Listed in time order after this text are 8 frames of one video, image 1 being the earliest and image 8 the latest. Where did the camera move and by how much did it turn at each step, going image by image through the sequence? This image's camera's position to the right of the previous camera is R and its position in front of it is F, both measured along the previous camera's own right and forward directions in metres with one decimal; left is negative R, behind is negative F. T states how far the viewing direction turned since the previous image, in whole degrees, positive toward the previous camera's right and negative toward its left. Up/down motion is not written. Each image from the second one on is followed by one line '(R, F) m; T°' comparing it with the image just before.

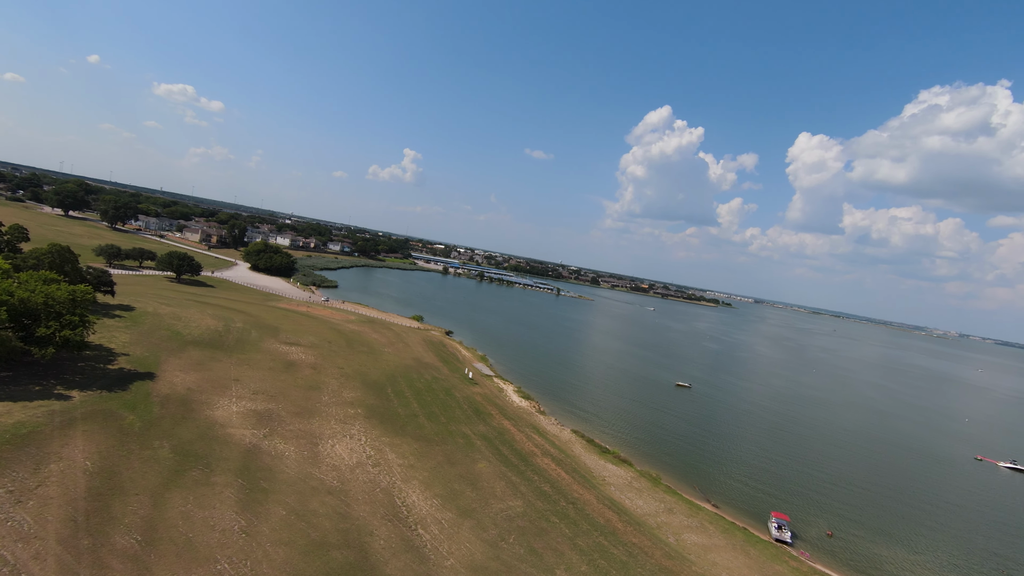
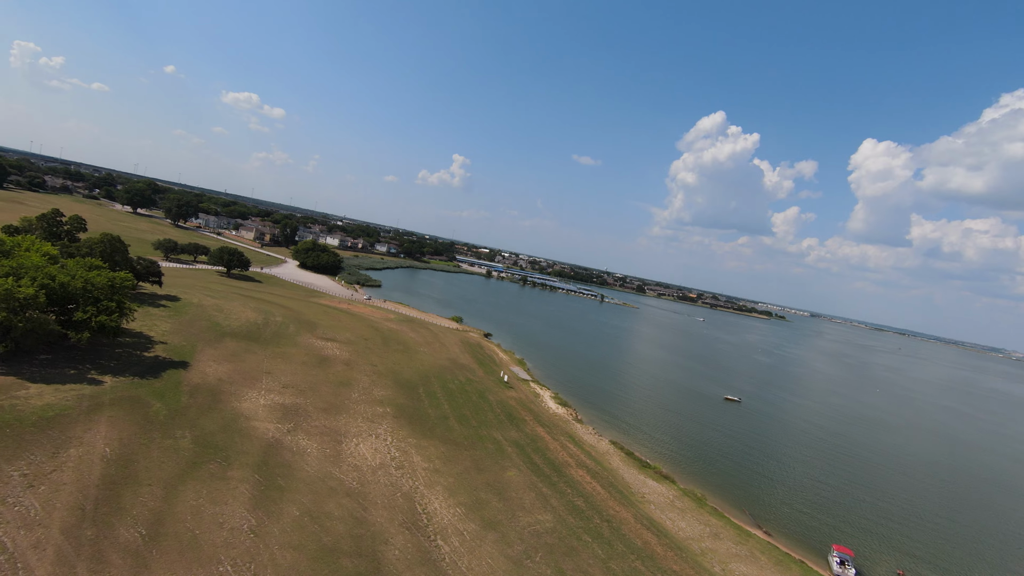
(+0.3, +1.3) m; -5°
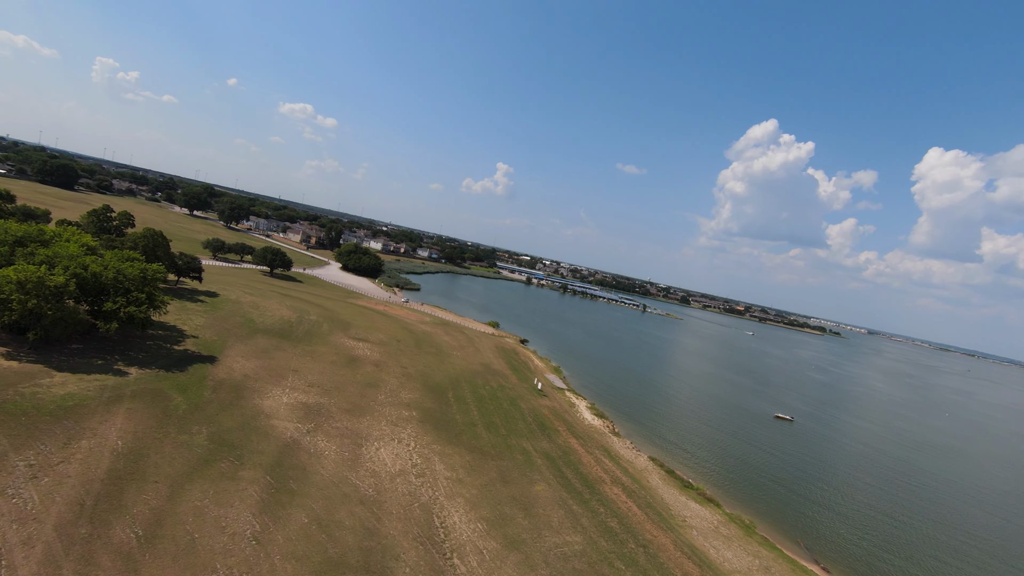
(+0.3, +1.3) m; -5°
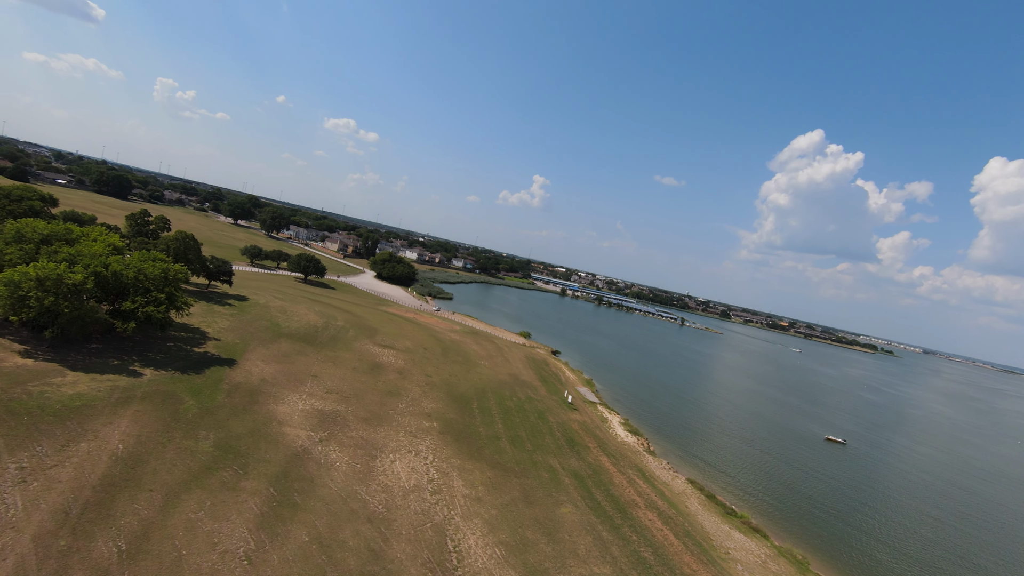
(+0.3, +1.3) m; -4°
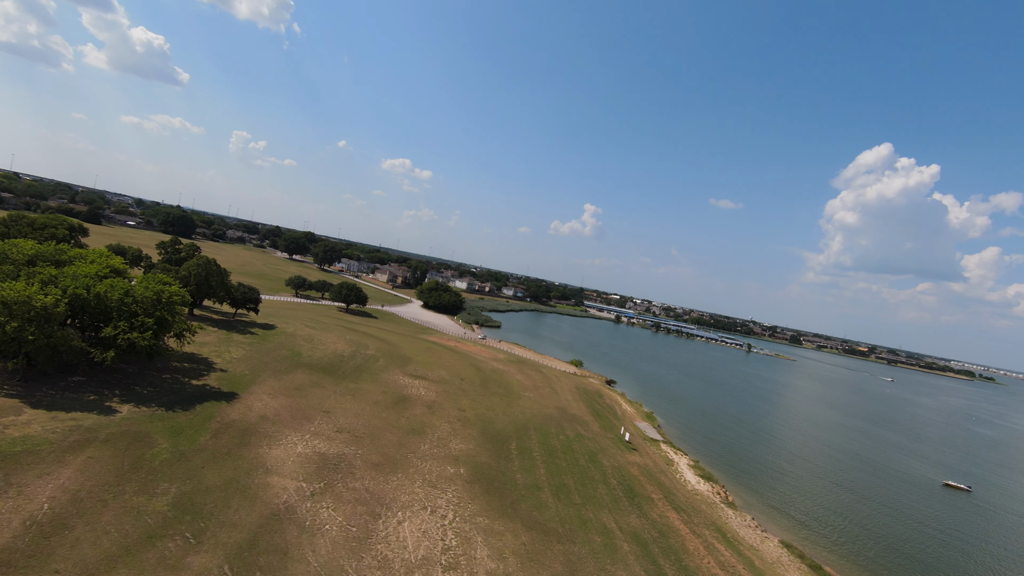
(+0.5, +3.7) m; -6°
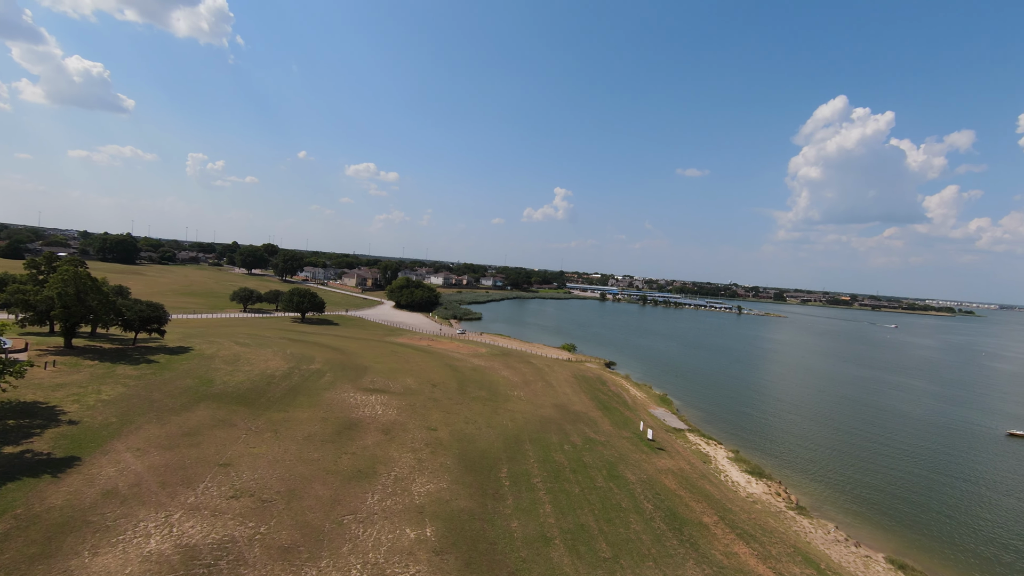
(+0.4, +6.2) m; +2°
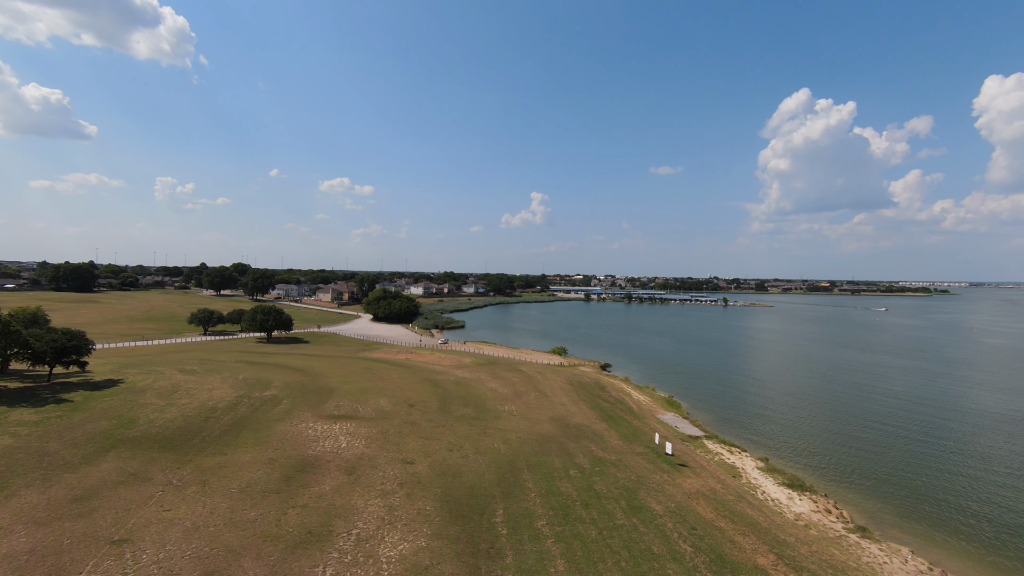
(0.0, +3.3) m; +2°
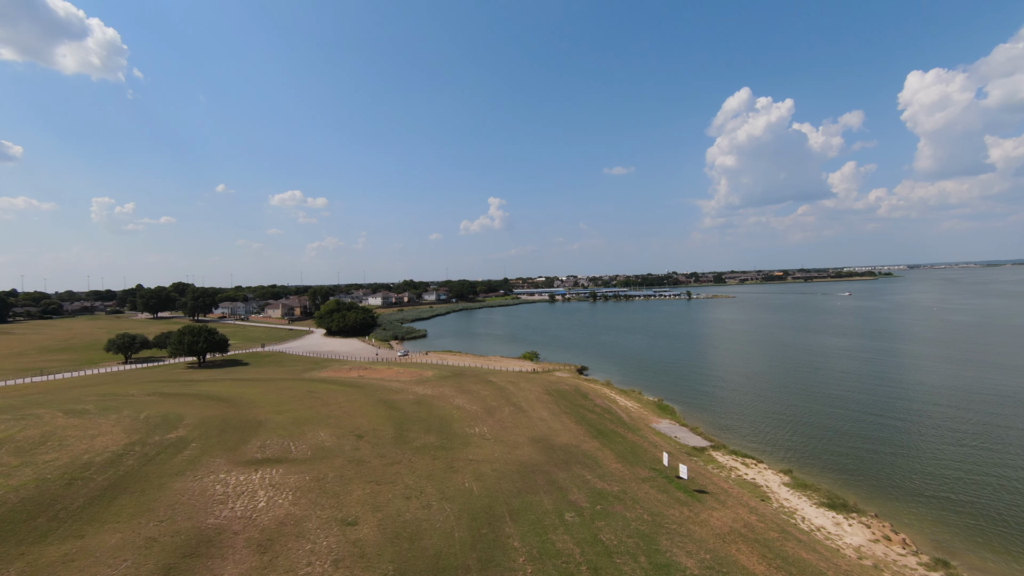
(-0.1, +3.7) m; +4°
